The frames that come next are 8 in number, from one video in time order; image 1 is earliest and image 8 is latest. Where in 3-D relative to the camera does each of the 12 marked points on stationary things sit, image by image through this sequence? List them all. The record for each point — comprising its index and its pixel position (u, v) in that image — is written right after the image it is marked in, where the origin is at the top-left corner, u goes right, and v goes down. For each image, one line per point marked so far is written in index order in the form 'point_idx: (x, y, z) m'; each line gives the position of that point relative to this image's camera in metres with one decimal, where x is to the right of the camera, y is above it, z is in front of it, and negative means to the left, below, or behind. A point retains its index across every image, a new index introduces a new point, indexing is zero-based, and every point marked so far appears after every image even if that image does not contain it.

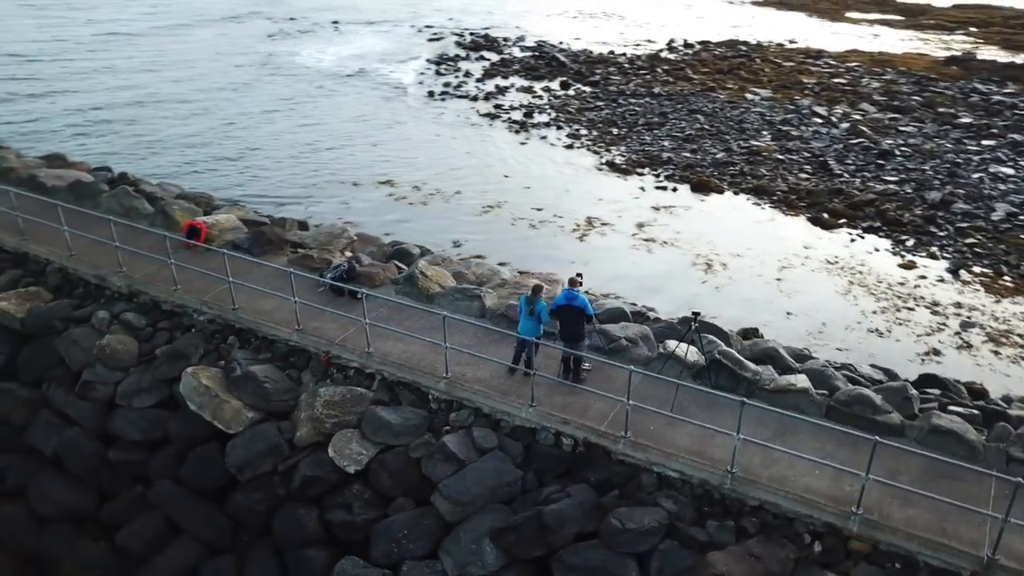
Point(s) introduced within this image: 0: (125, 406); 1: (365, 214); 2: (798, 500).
0: (-4.7, -1.4, +10.0) m
1: (-3.5, +1.5, +19.7) m
2: (+2.7, -2.0, +7.8) m
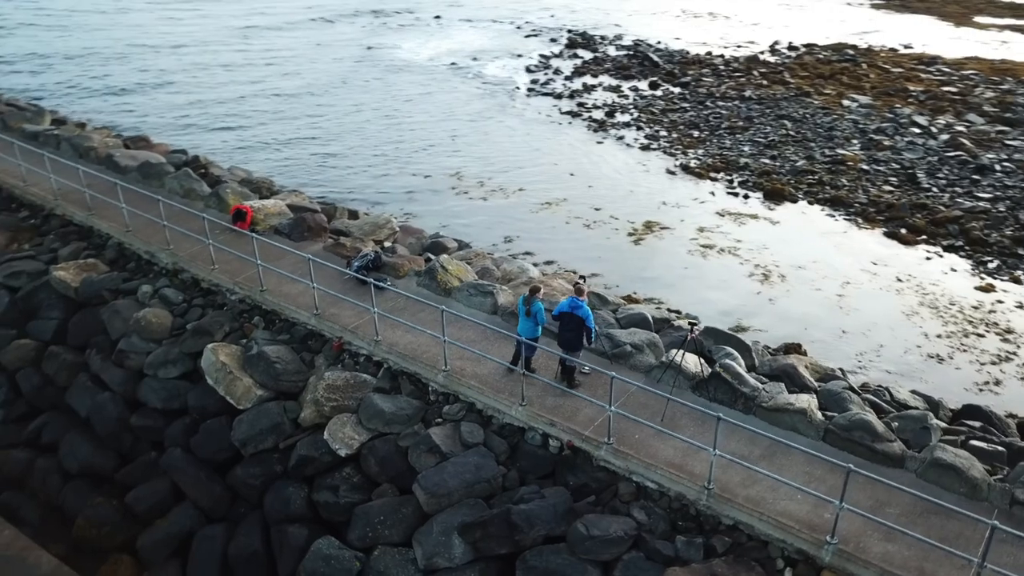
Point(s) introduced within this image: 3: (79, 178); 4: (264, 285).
0: (-4.6, -1.1, +10.6) m
1: (-2.1, +1.7, +20.1) m
2: (+2.4, -2.1, +7.5) m
3: (-7.7, +1.9, +14.7) m
4: (-3.4, 0.0, +11.4) m
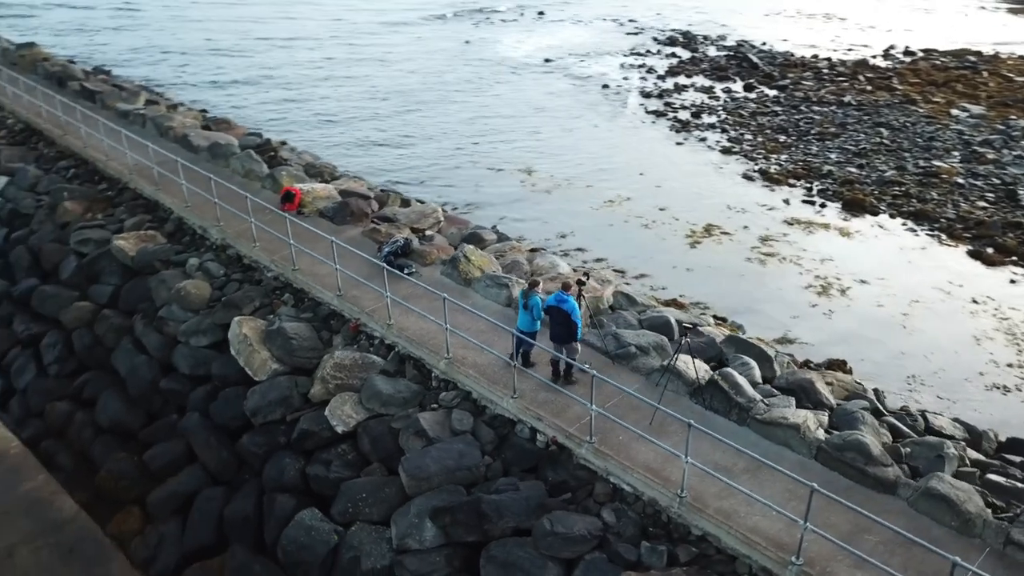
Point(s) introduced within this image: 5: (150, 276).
0: (-4.4, -0.7, +11.2) m
1: (-0.5, +1.9, +20.3) m
2: (+2.0, -2.2, +7.3) m
3: (-6.8, +2.5, +15.7) m
4: (-3.1, +0.3, +11.8) m
5: (-5.5, +0.2, +12.6) m
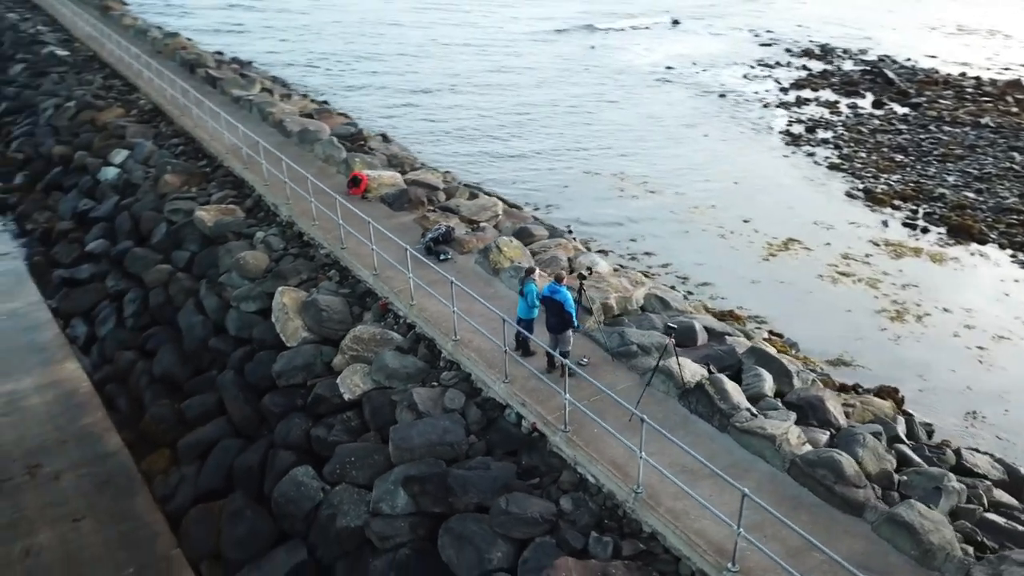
0: (-4.1, -0.3, +12.2) m
1: (+1.5, +1.9, +20.5) m
2: (+1.5, -2.2, +7.2) m
3: (-5.4, +3.0, +17.0) m
4: (-2.6, +0.7, +12.5) m
5: (-4.8, +0.7, +13.7) m
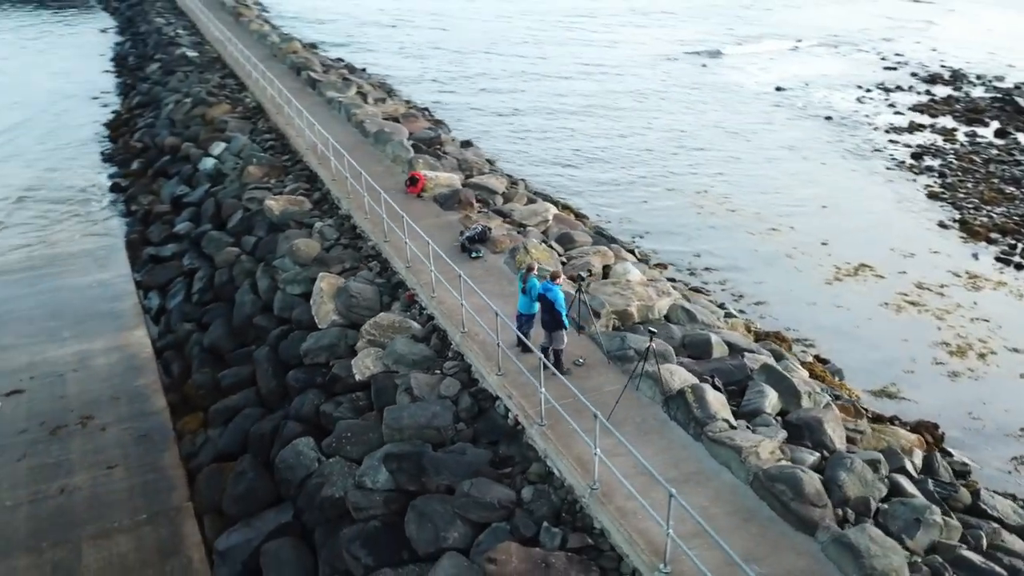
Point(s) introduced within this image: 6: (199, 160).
0: (-3.6, 0.0, +13.0) m
1: (+3.2, +1.6, +20.5) m
2: (+1.0, -2.2, +7.3) m
3: (-3.9, +3.3, +18.0) m
4: (-2.0, +0.8, +13.2) m
5: (-4.1, +1.0, +14.6) m
6: (-7.4, +3.0, +19.7) m
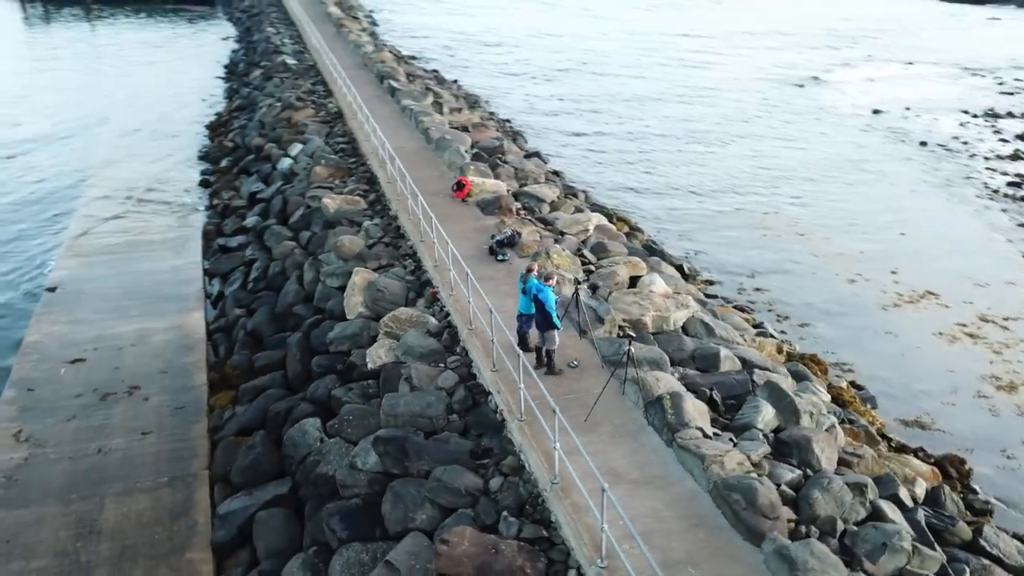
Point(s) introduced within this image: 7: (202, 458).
0: (-3.2, +0.1, +13.8) m
1: (+4.7, +1.1, +20.3) m
2: (+0.5, -2.2, +7.4) m
3: (-2.7, +3.3, +18.8) m
4: (-1.5, +0.9, +13.7) m
5: (-3.3, +1.1, +15.4) m
6: (-5.9, +3.2, +20.9) m
7: (-4.1, -2.3, +11.0) m
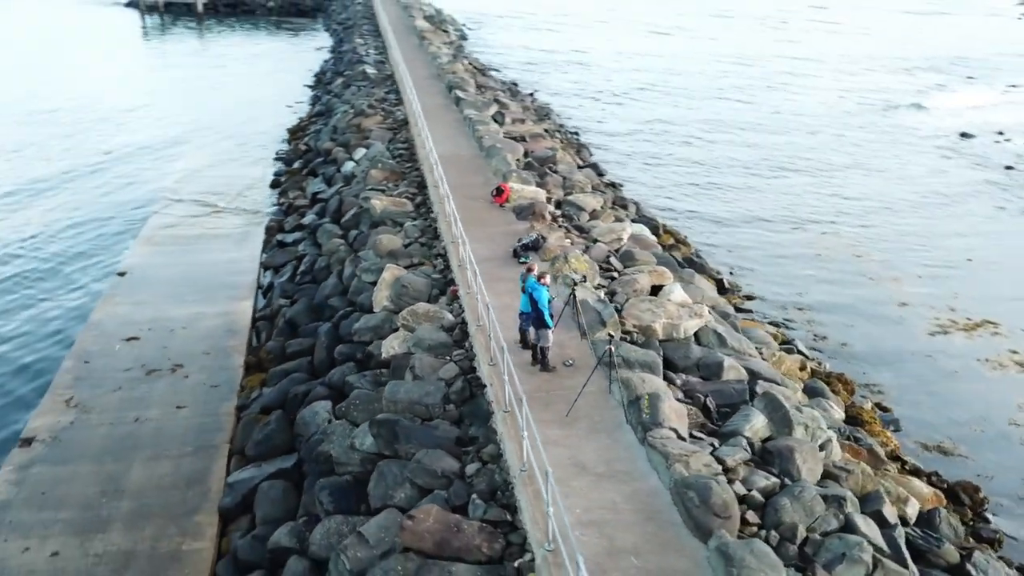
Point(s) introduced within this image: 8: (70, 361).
0: (-2.7, +0.2, +14.5) m
1: (+5.8, +0.7, +20.1) m
2: (+0.2, -2.1, +7.7) m
3: (-1.5, +3.3, +19.5) m
4: (-1.0, +0.9, +14.3) m
5: (-2.6, +1.2, +16.2) m
6: (-4.5, +3.3, +21.9) m
7: (-4.1, -2.1, +11.8) m
8: (-7.4, -1.2, +13.8) m
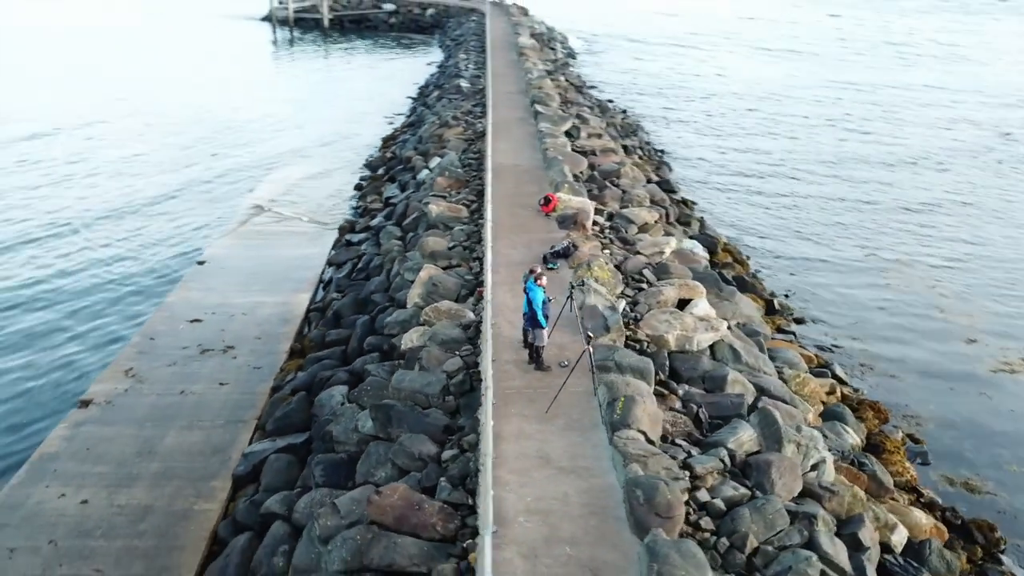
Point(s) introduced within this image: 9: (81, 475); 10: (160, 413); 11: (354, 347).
0: (-2.0, +0.3, +15.2) m
1: (+7.2, +0.1, +19.6) m
2: (-0.3, -2.1, +8.1) m
3: (0.0, +3.1, +20.0) m
4: (-0.4, +0.8, +14.7) m
5: (-1.7, +1.1, +16.9) m
6: (-2.6, +3.3, +22.8) m
7: (-3.9, -1.9, +12.7) m
8: (-6.8, -0.9, +15.2) m
9: (-5.8, -2.5, +11.1) m
10: (-5.3, -1.9, +12.6) m
11: (-2.6, -0.9, +13.5) m
